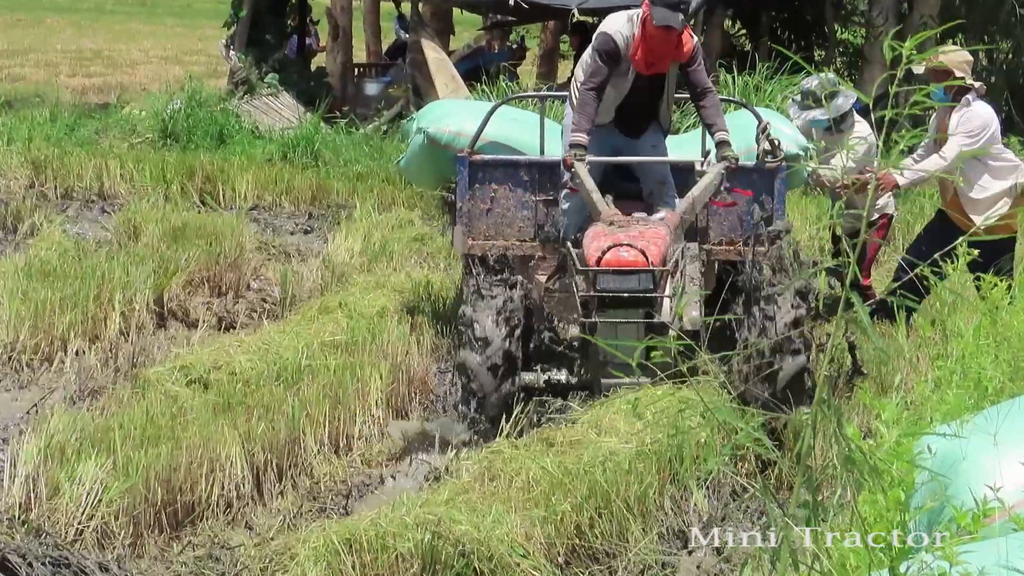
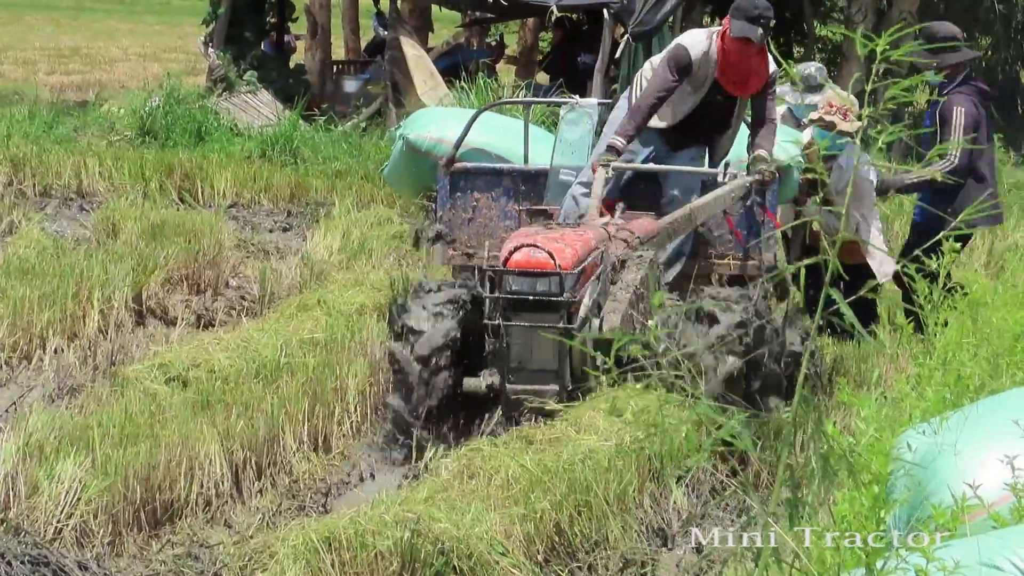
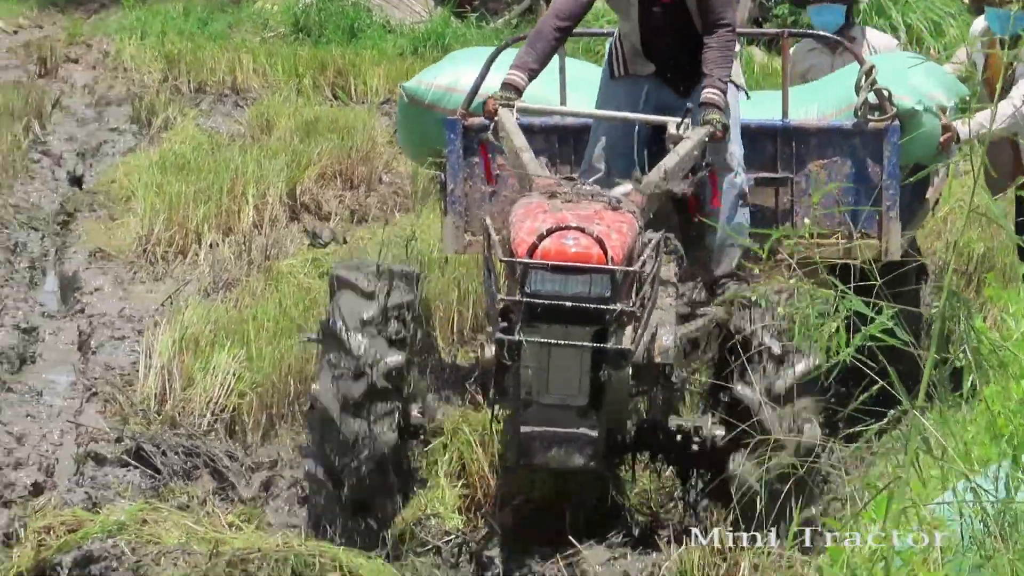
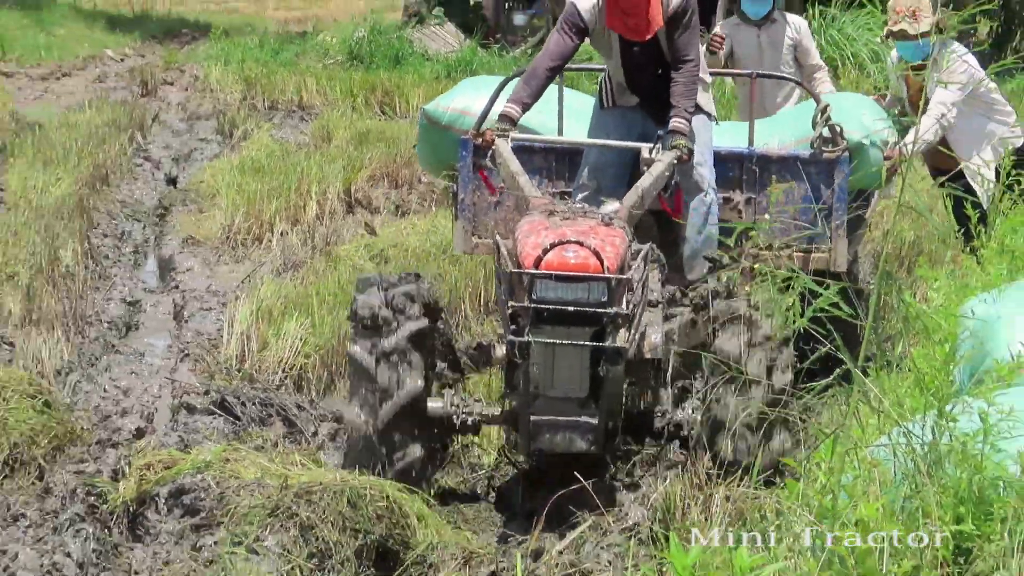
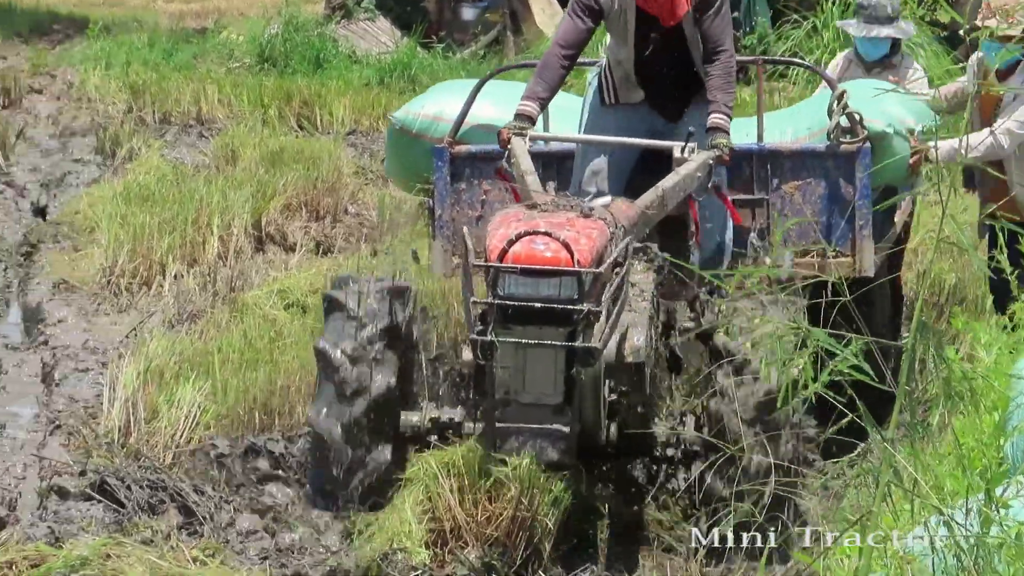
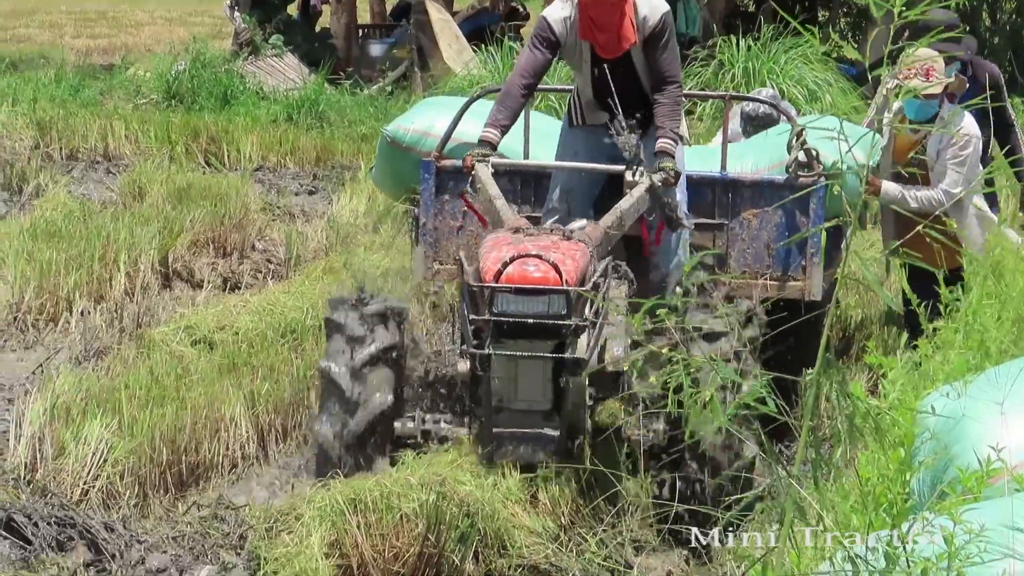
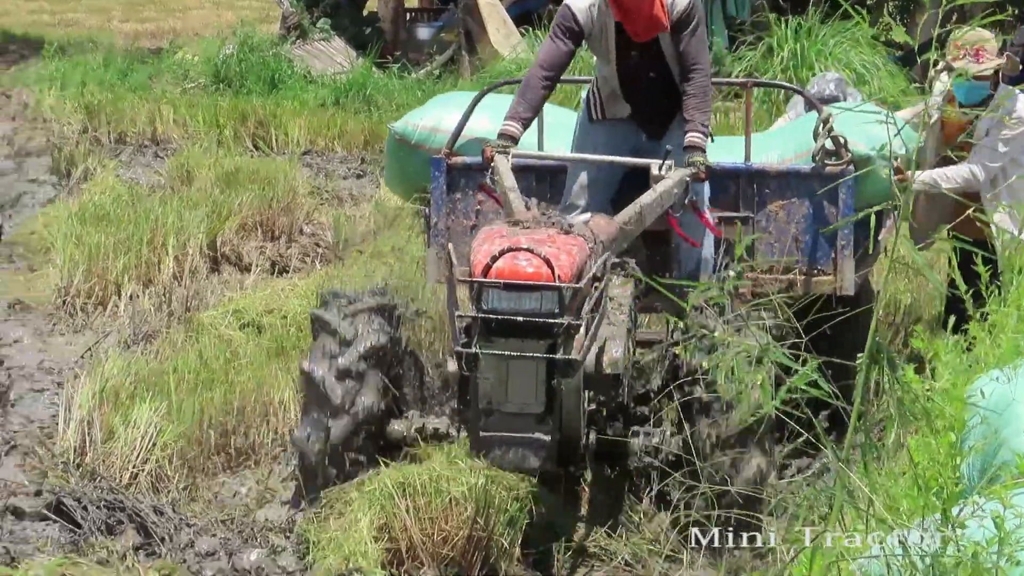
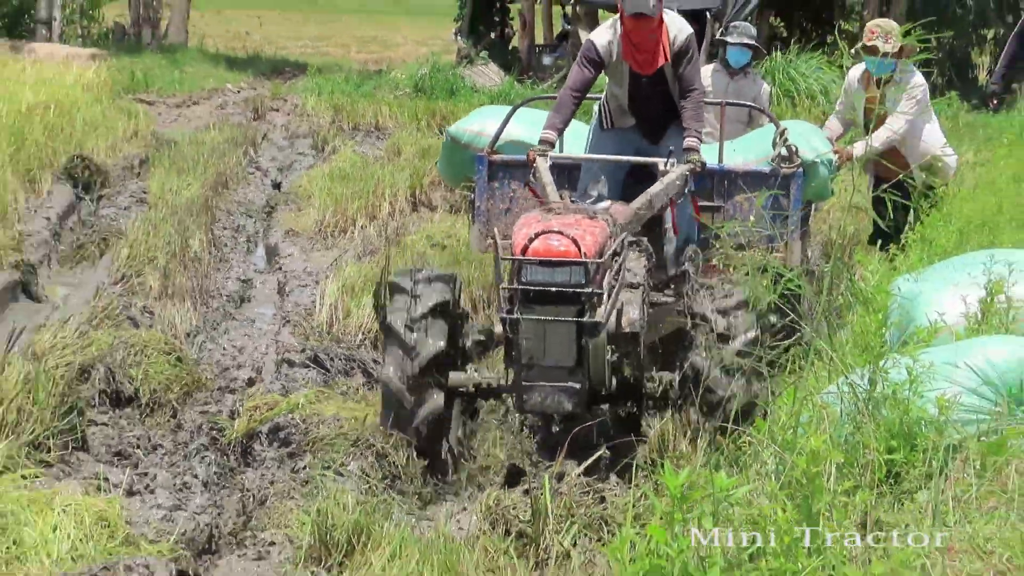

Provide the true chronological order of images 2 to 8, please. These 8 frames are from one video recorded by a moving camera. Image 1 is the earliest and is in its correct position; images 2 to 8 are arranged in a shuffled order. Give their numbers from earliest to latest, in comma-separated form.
2, 6, 7, 5, 3, 4, 8
